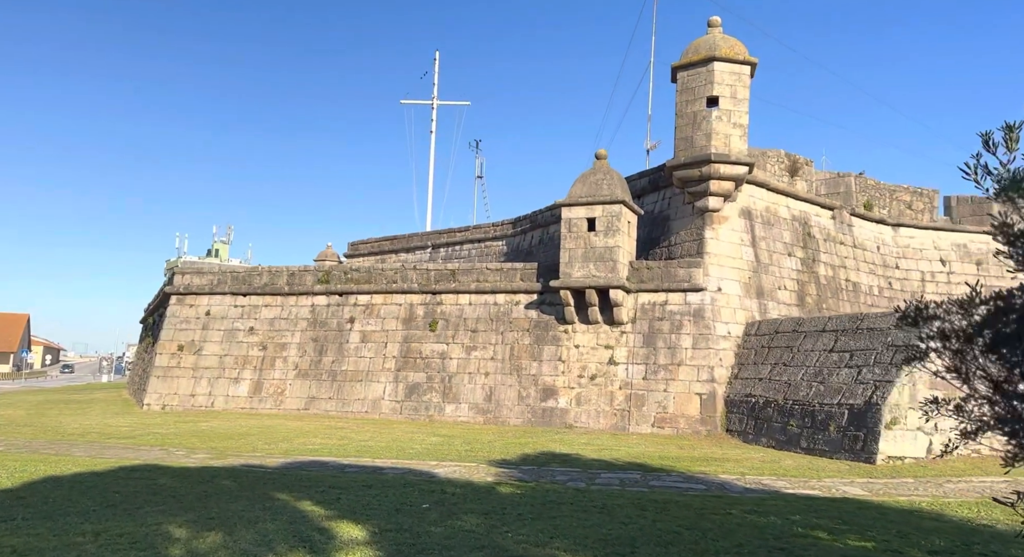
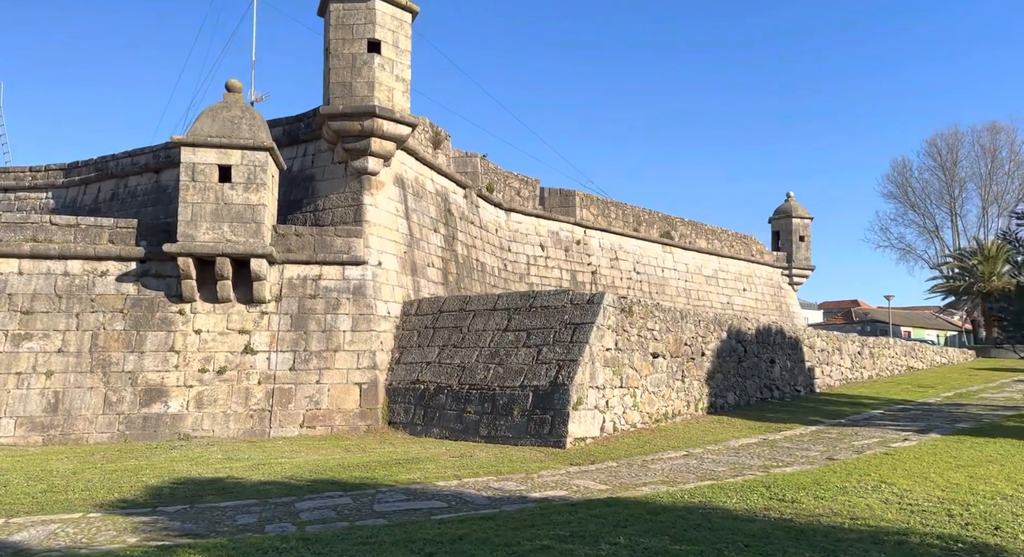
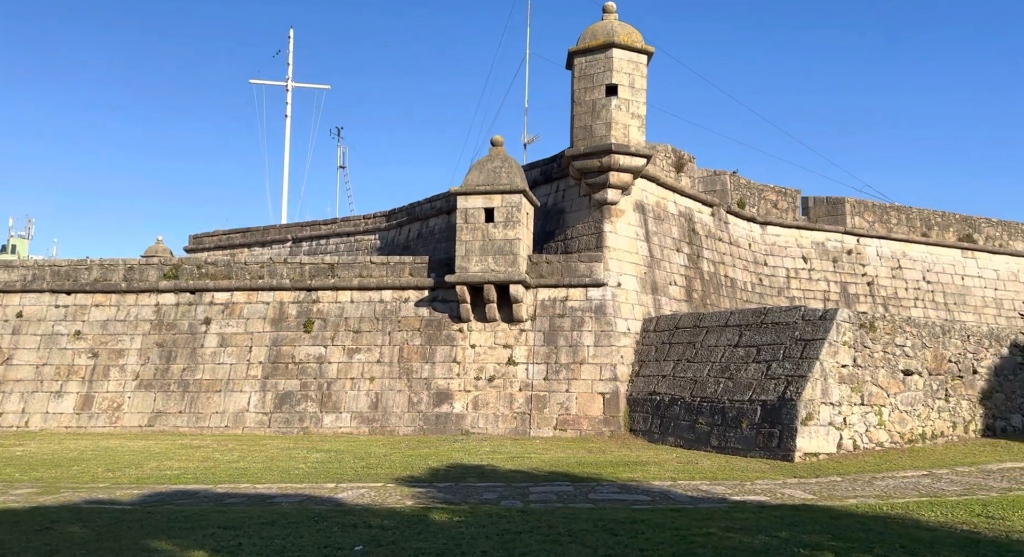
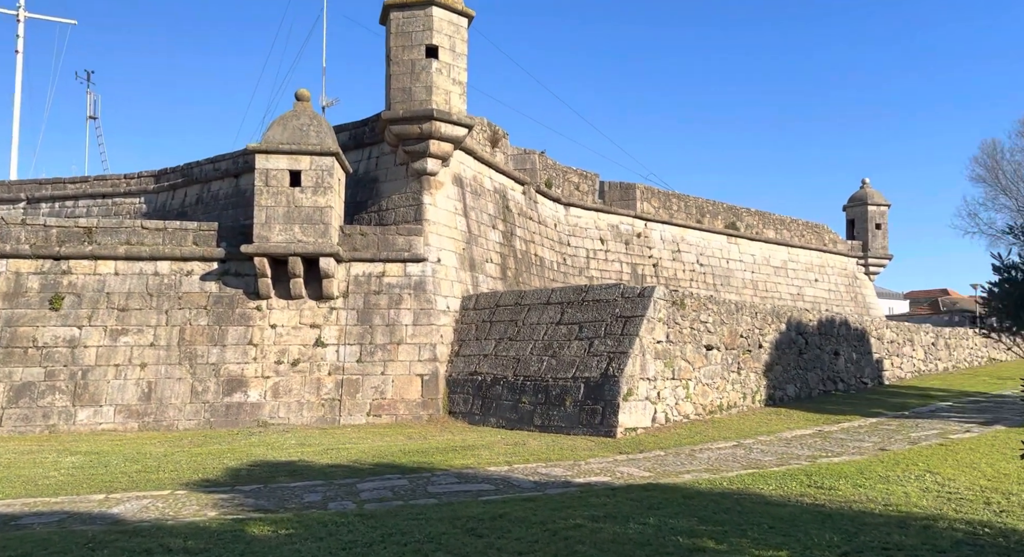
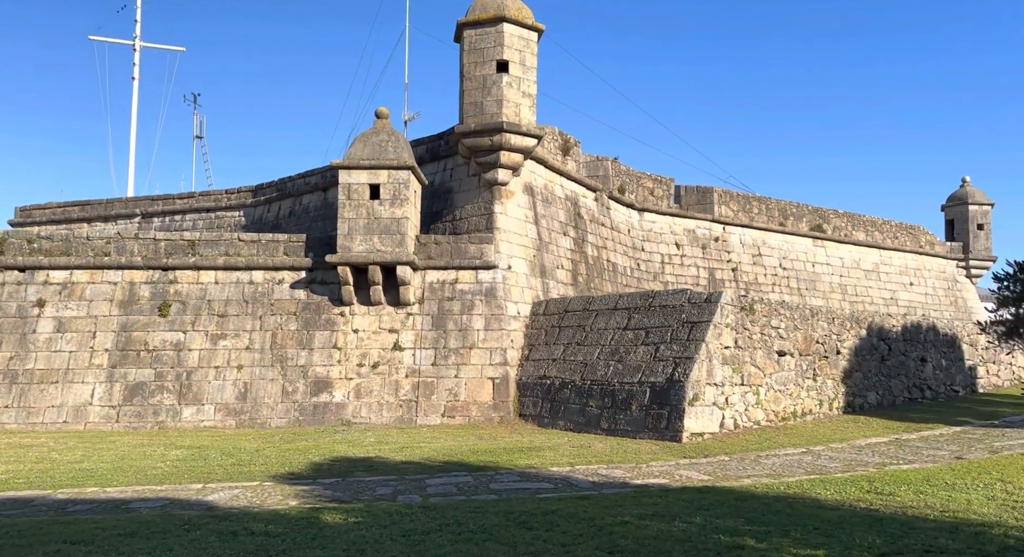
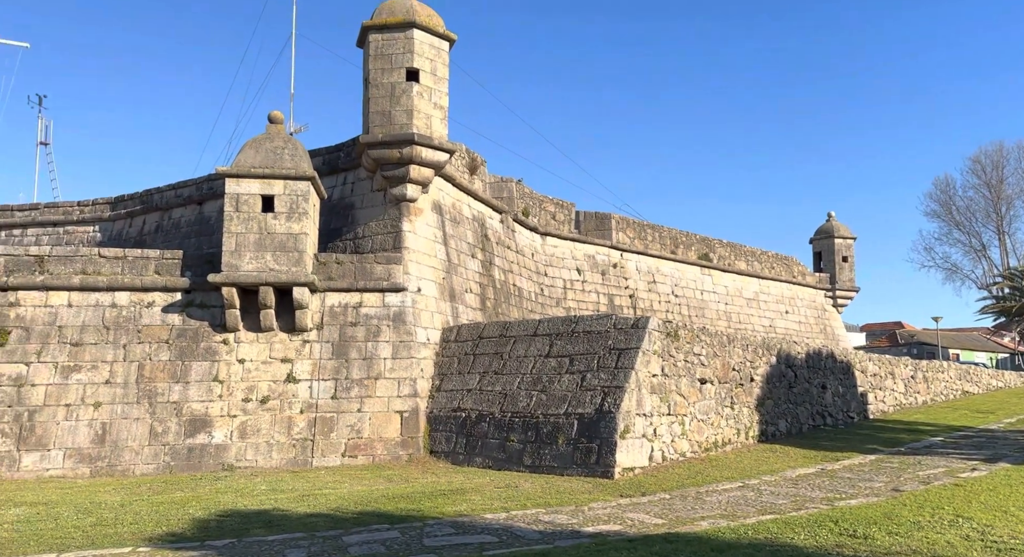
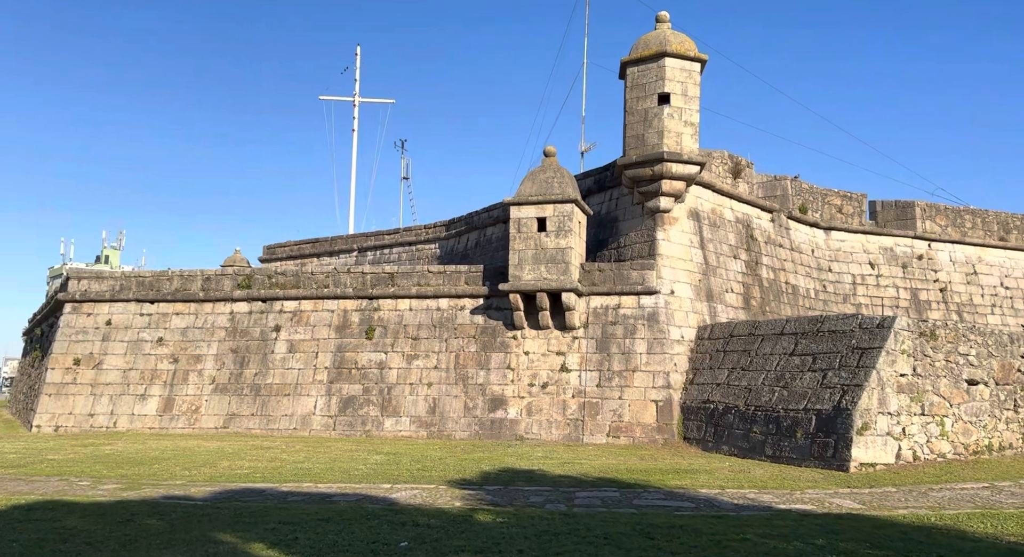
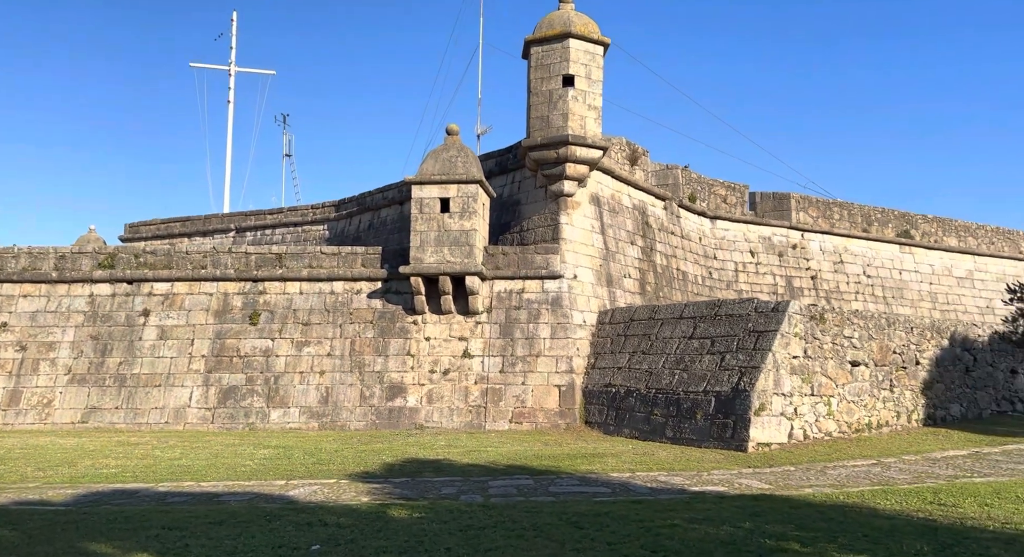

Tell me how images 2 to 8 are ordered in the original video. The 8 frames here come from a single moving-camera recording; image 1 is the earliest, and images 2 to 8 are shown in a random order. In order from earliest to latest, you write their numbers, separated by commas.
7, 3, 8, 5, 4, 2, 6
